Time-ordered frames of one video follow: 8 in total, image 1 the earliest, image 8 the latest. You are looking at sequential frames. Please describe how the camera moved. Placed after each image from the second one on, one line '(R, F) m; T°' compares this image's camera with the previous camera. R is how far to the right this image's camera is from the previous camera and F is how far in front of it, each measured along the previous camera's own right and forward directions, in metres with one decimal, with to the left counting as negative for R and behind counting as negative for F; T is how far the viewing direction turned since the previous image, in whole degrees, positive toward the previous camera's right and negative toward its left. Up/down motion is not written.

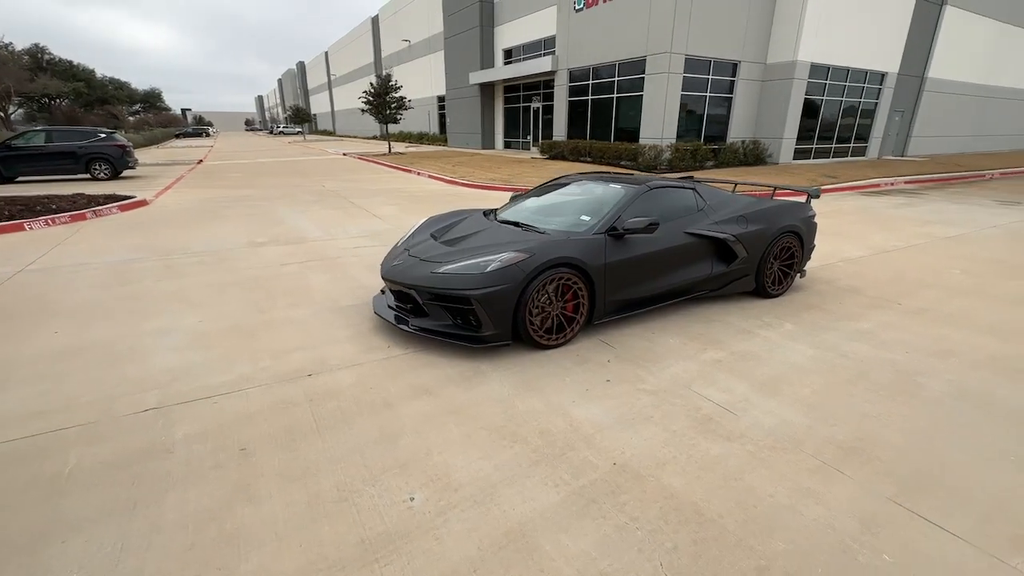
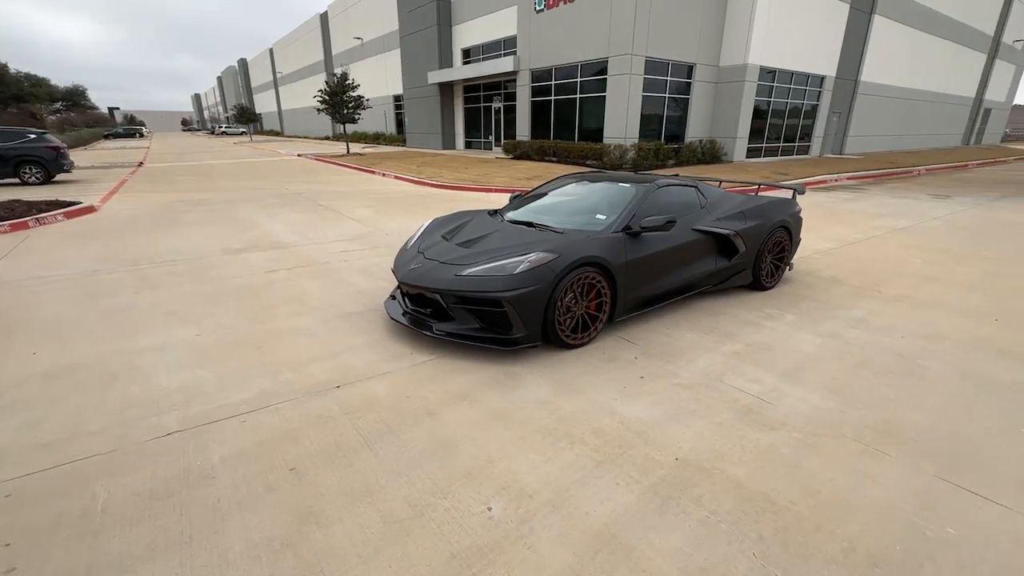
(-0.5, +0.1) m; +5°
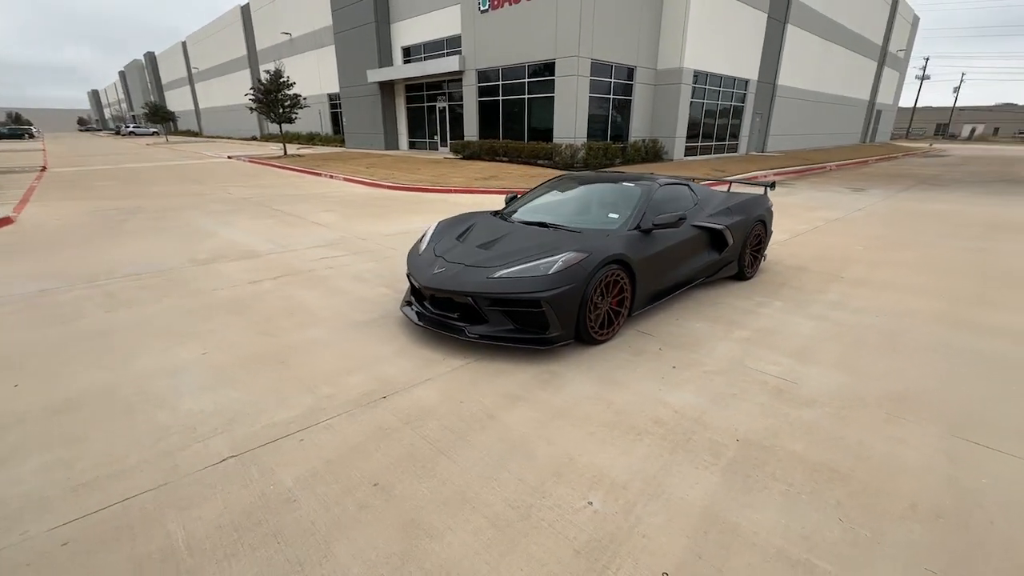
(-0.7, 0.0) m; +7°
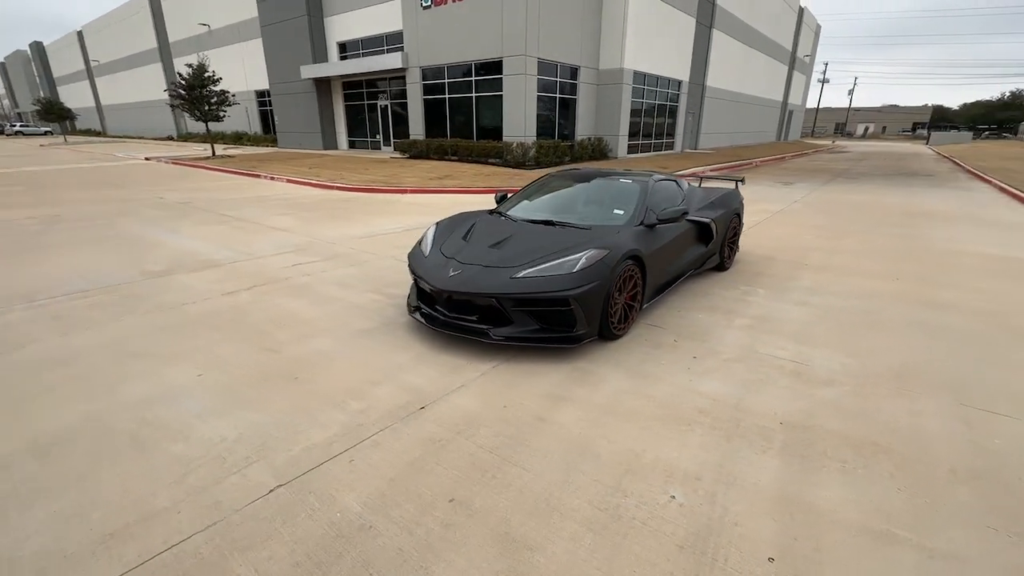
(-0.6, +0.1) m; +7°
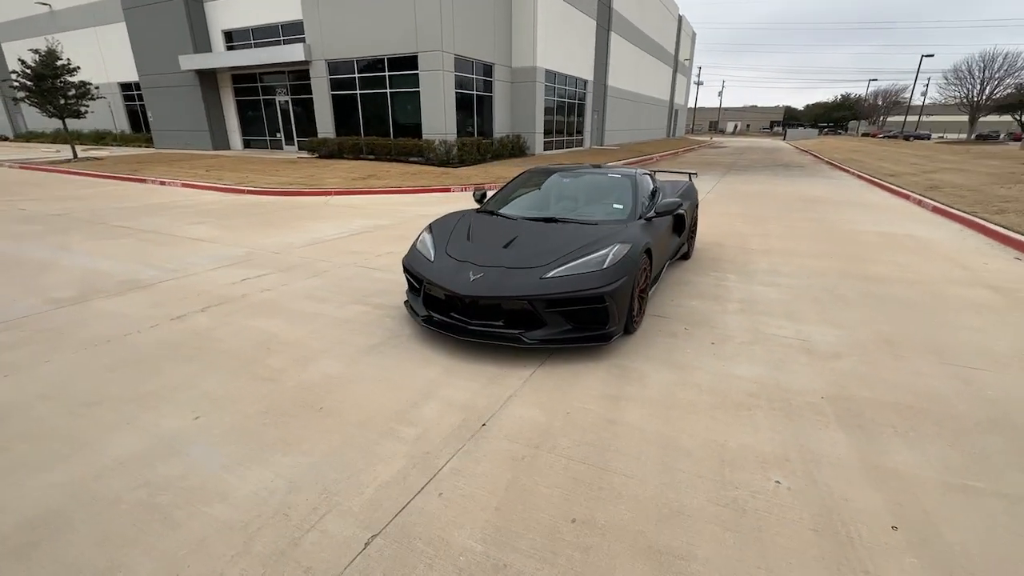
(-0.8, +0.2) m; +11°
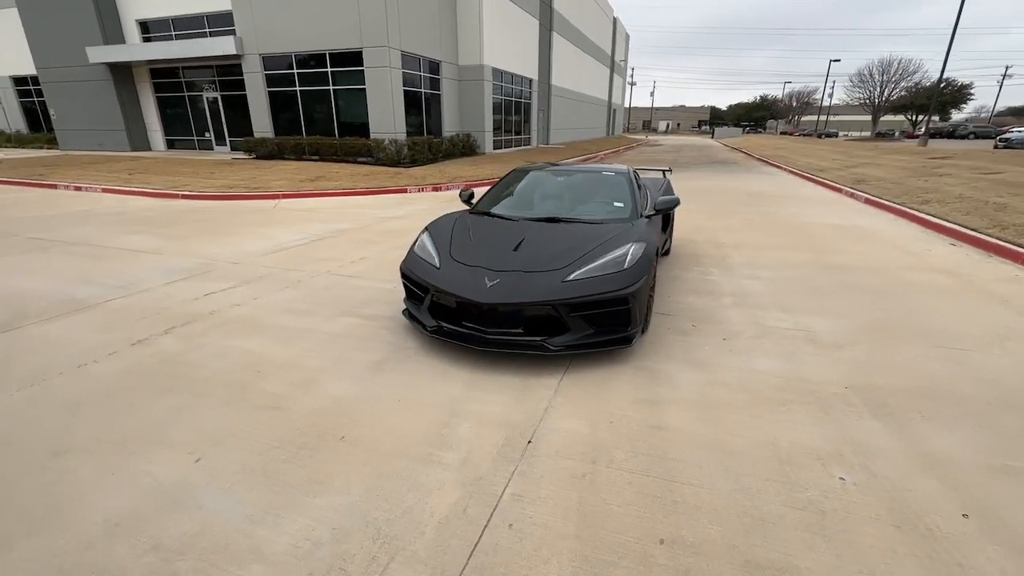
(-0.5, +0.2) m; +7°
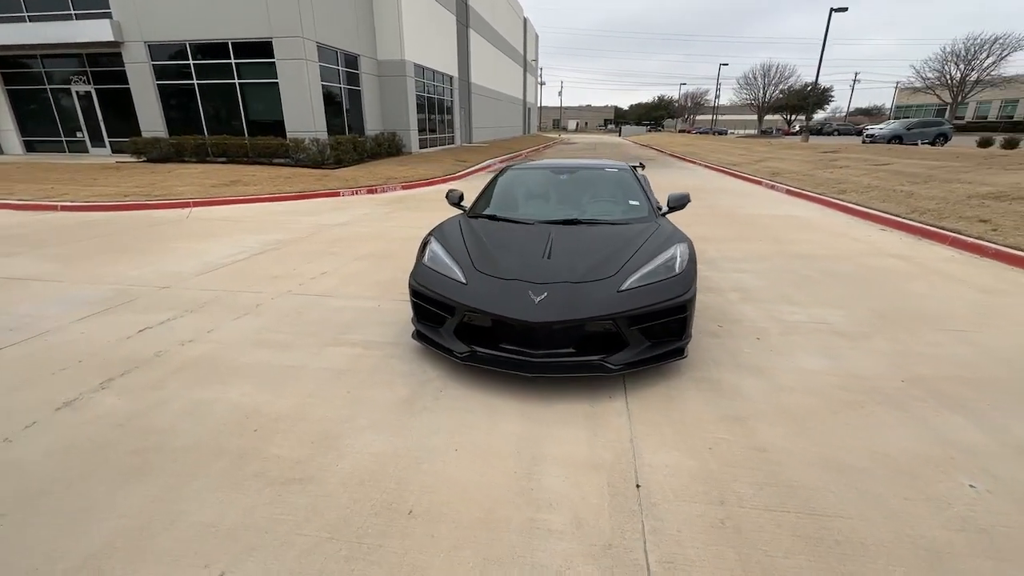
(-0.7, +0.5) m; +10°
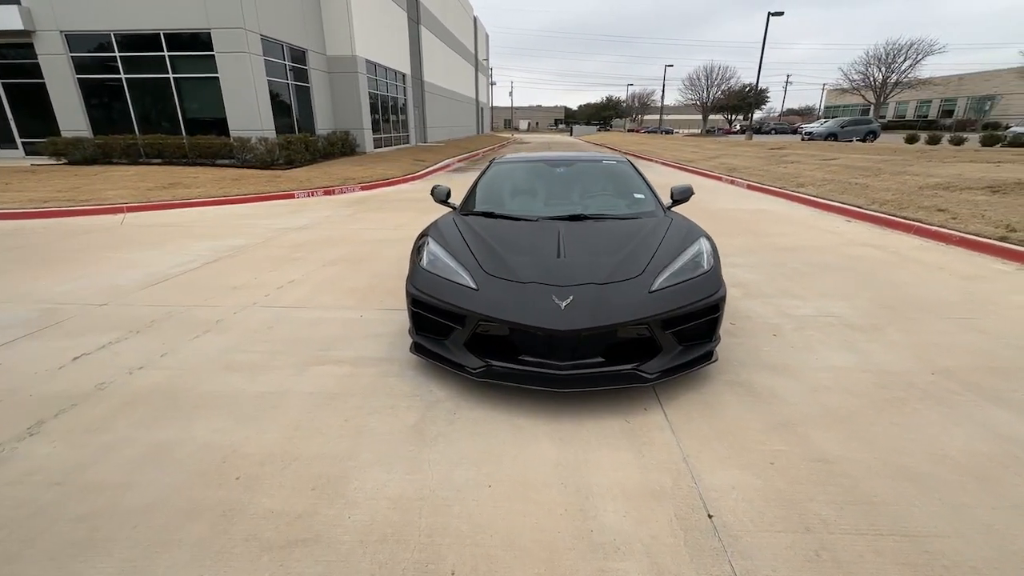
(-0.3, +0.3) m; +5°
